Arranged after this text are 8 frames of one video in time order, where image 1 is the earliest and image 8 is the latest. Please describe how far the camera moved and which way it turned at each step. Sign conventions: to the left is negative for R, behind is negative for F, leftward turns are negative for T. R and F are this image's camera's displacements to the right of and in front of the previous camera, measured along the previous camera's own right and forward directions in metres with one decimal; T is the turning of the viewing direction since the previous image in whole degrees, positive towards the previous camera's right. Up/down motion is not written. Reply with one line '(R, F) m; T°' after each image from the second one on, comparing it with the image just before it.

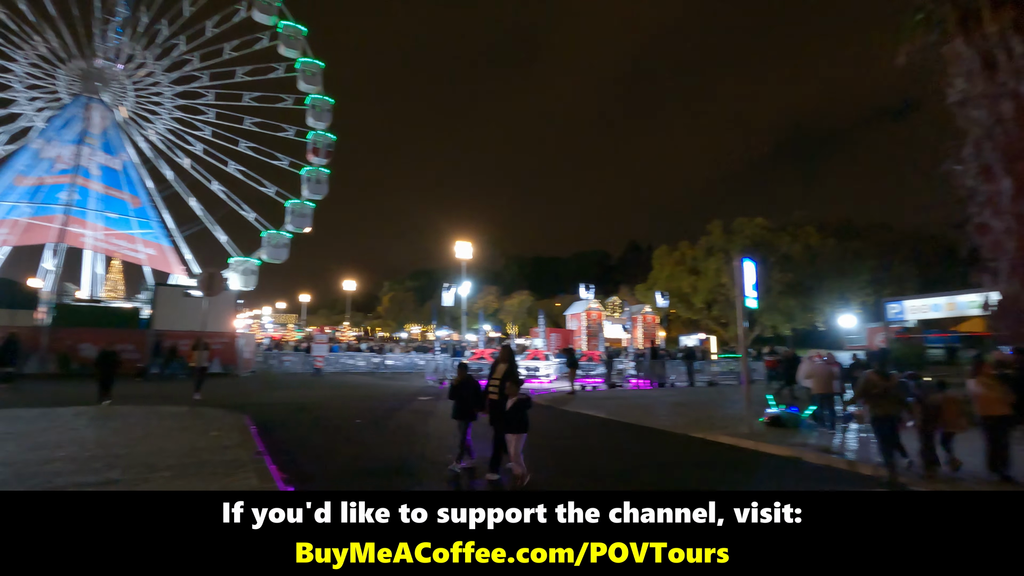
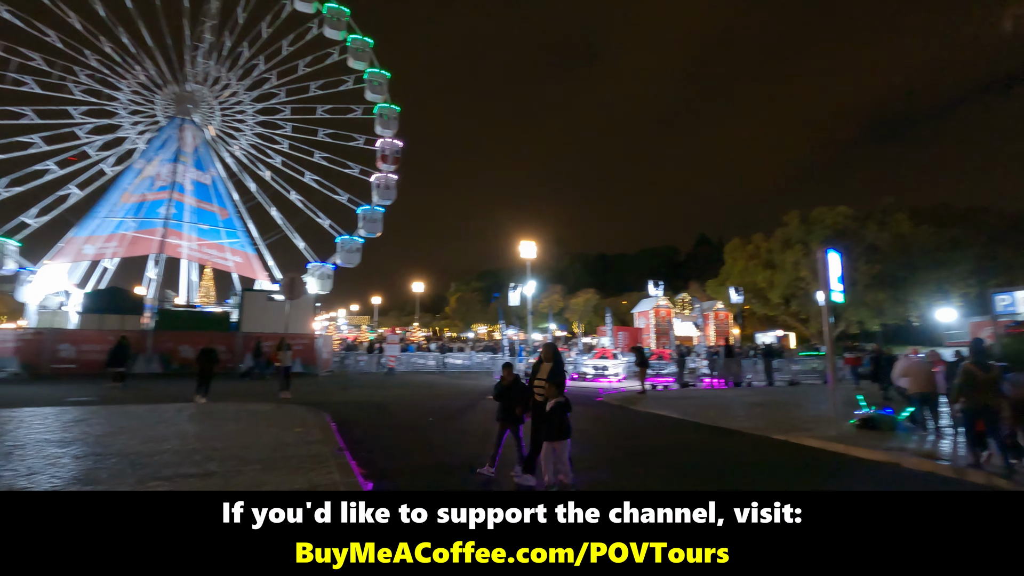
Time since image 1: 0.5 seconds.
(0.0, 0.0) m; -7°
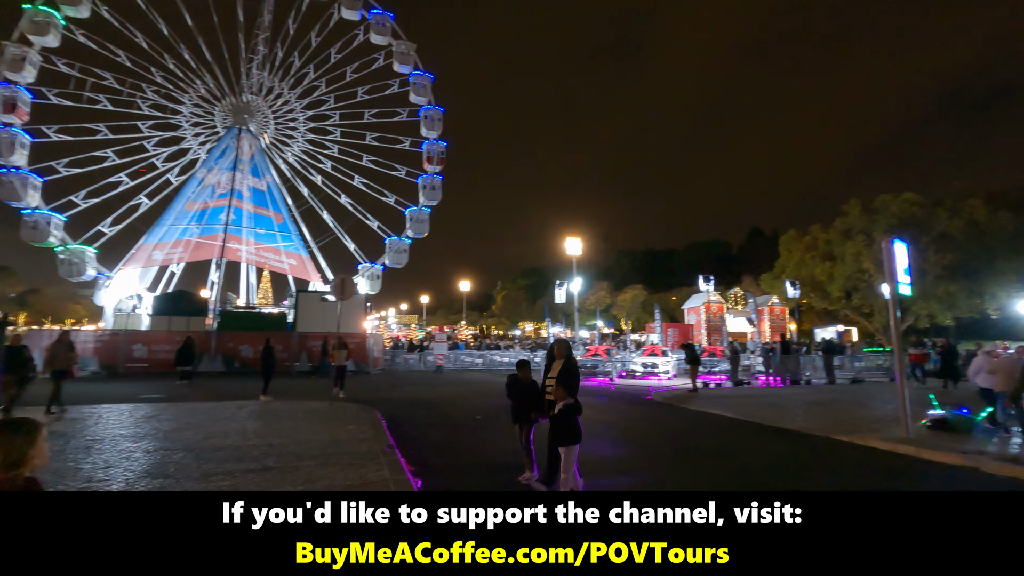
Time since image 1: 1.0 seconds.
(0.0, 0.0) m; -5°
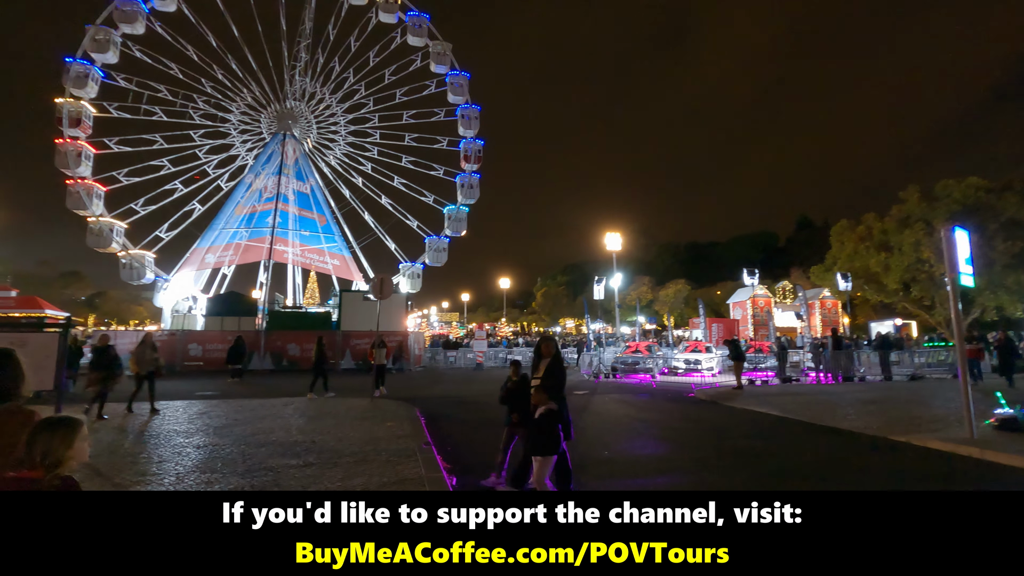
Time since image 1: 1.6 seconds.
(+0.1, +0.1) m; -4°
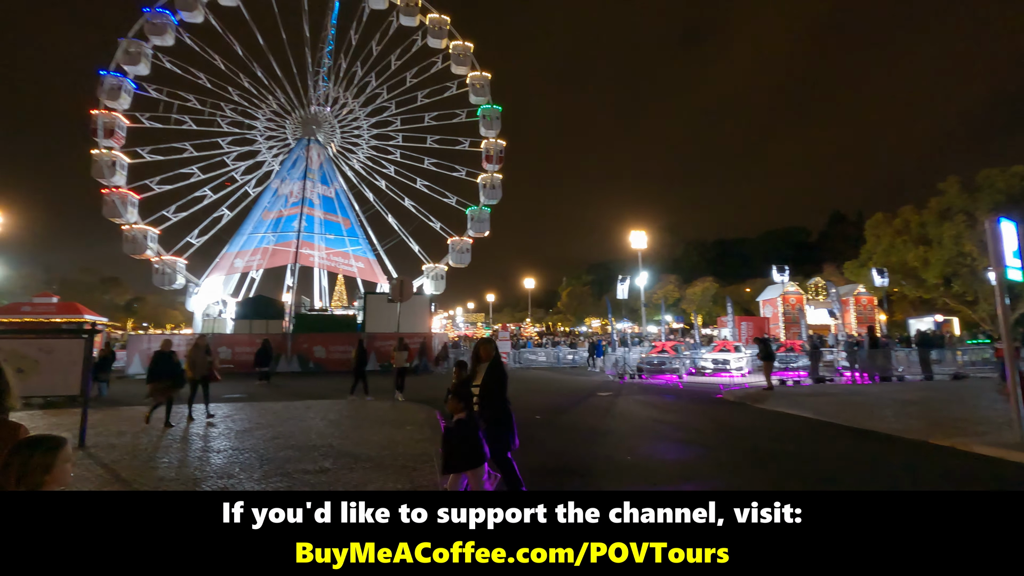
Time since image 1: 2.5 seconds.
(+0.1, +0.2) m; -3°
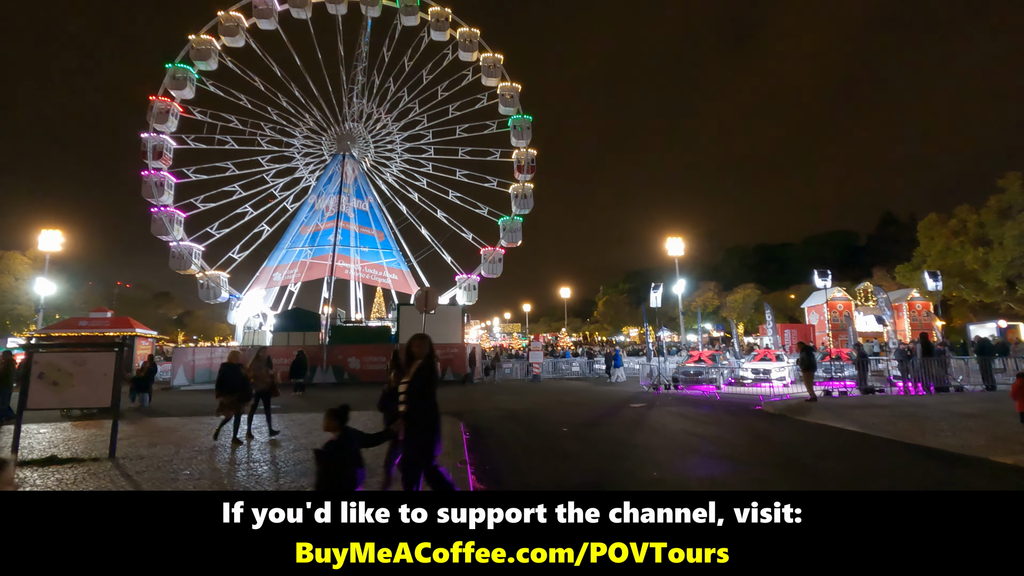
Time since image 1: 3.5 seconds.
(+0.3, +0.2) m; -4°
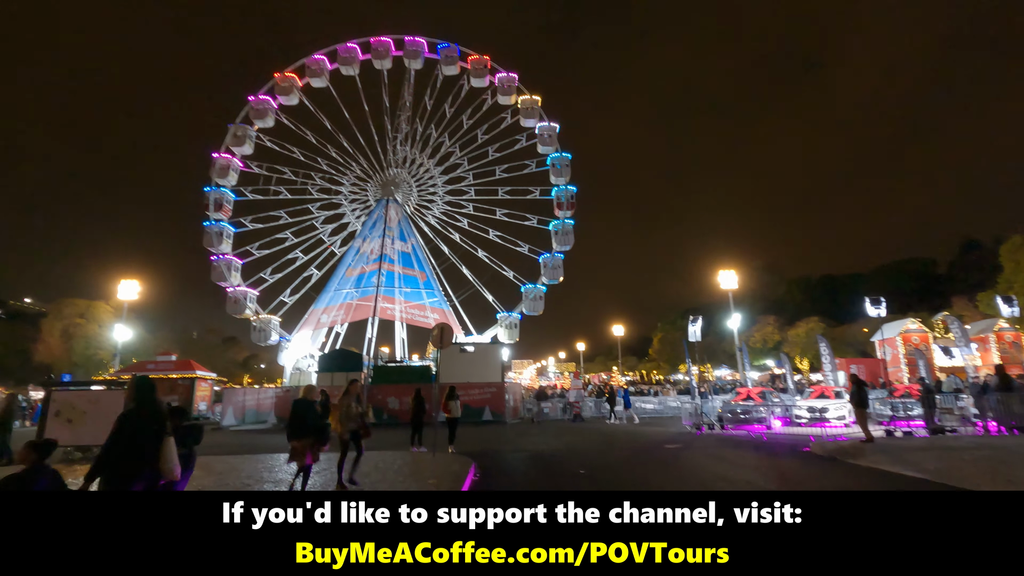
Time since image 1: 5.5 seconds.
(+0.9, +0.4) m; -6°
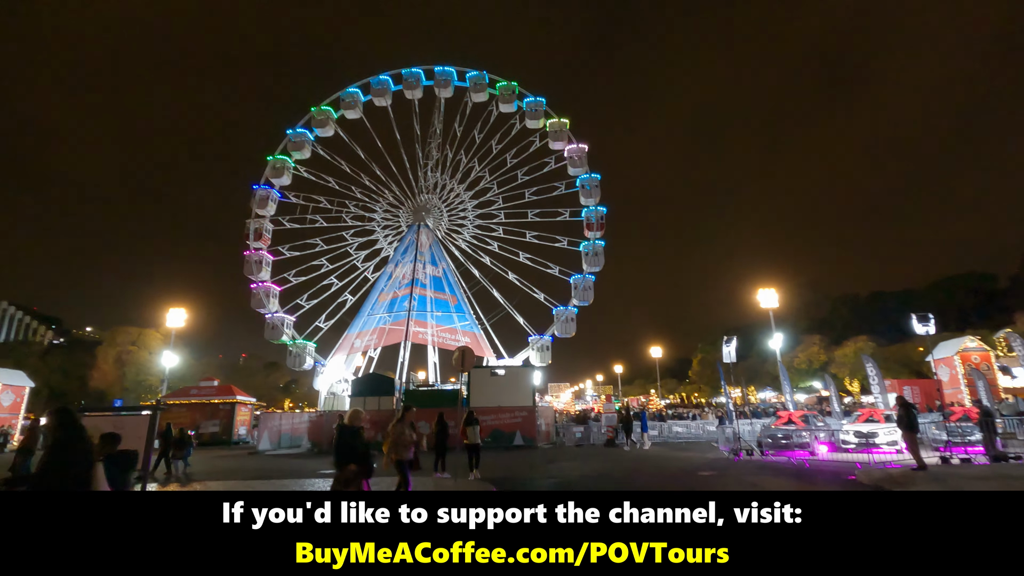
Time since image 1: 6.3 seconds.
(+0.4, +0.2) m; -4°
